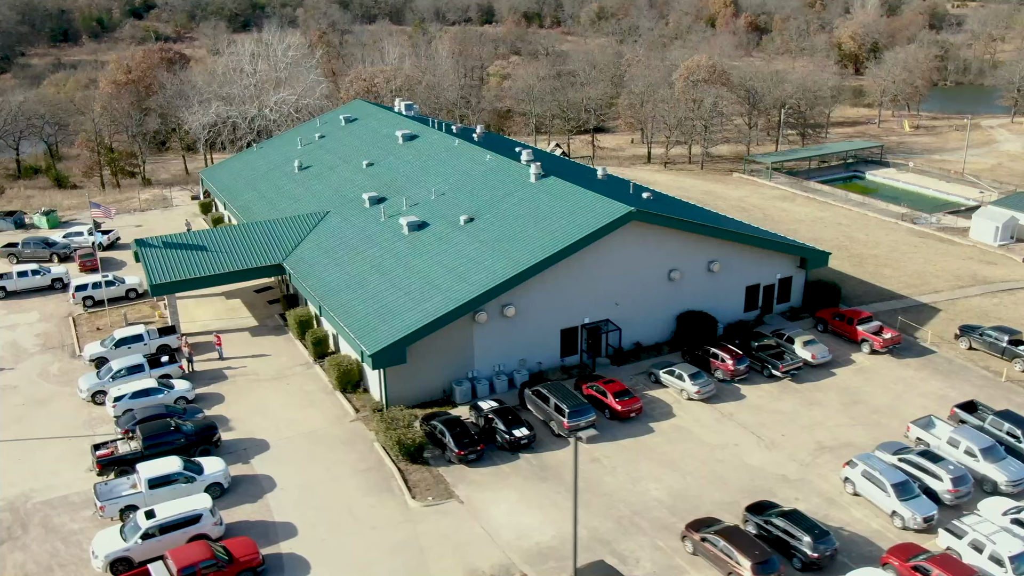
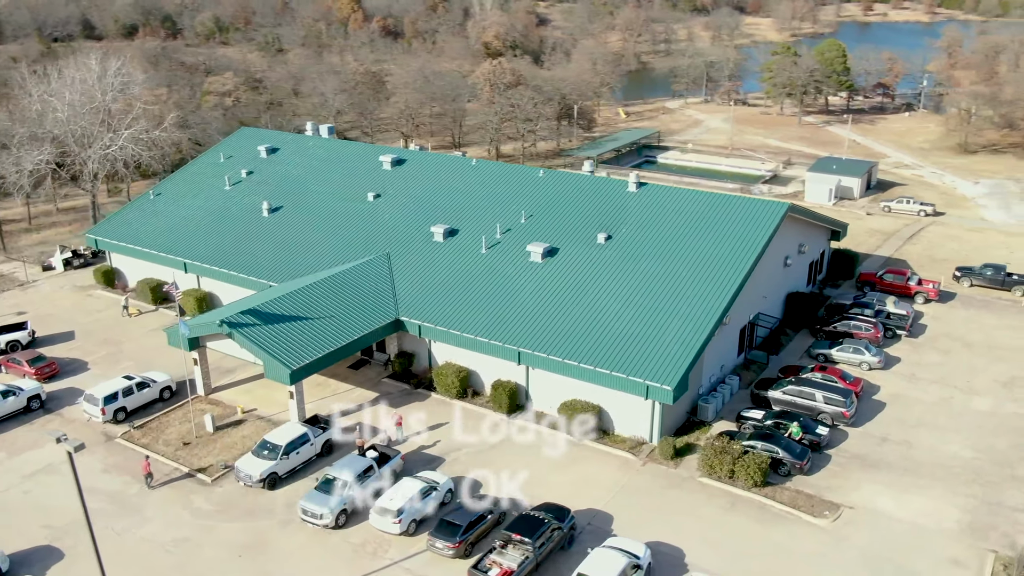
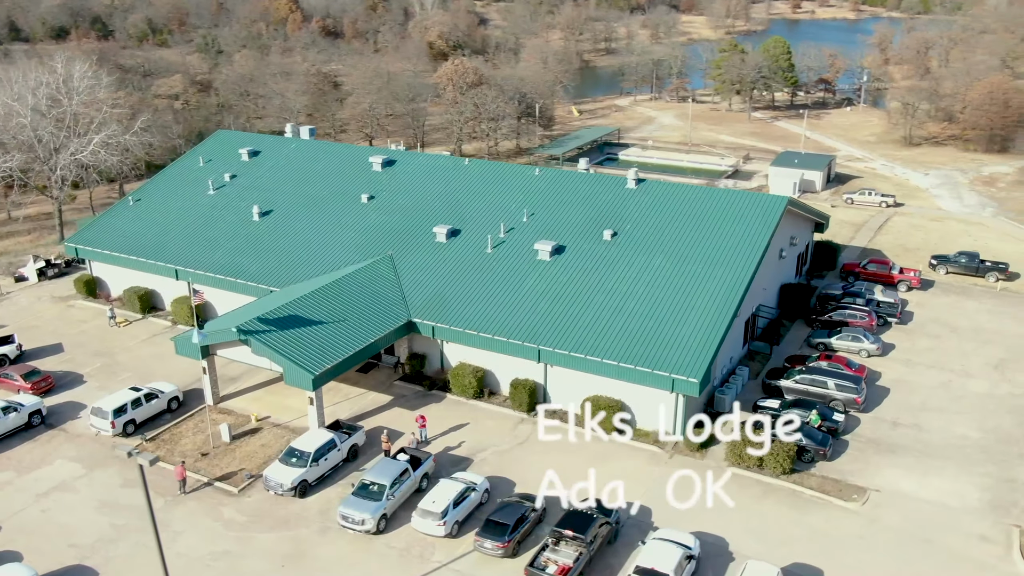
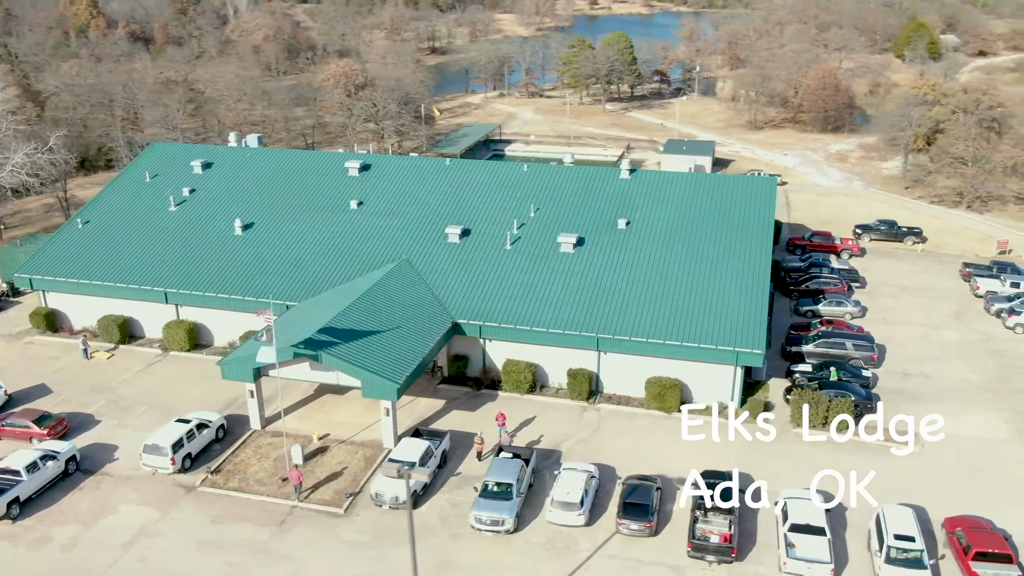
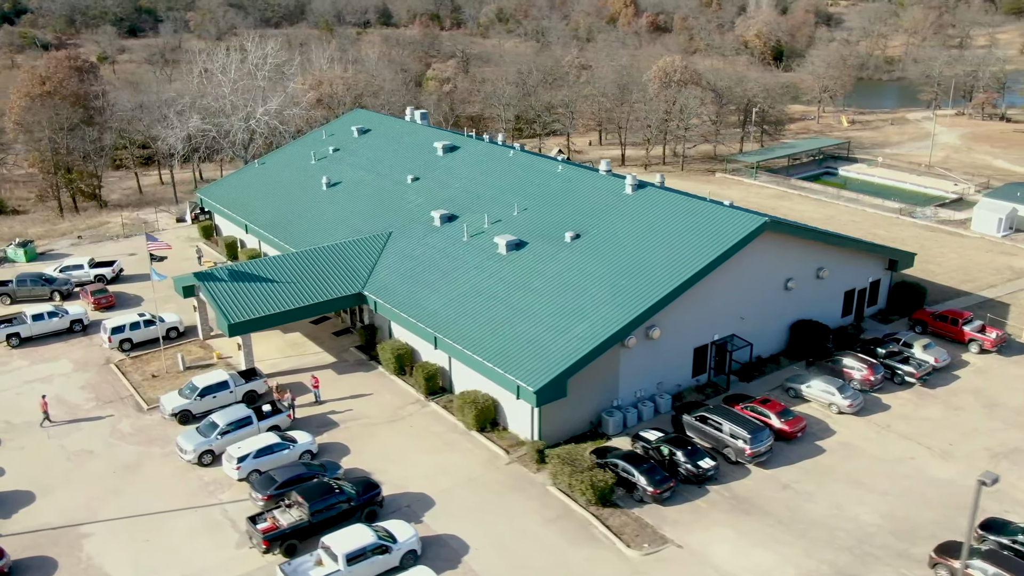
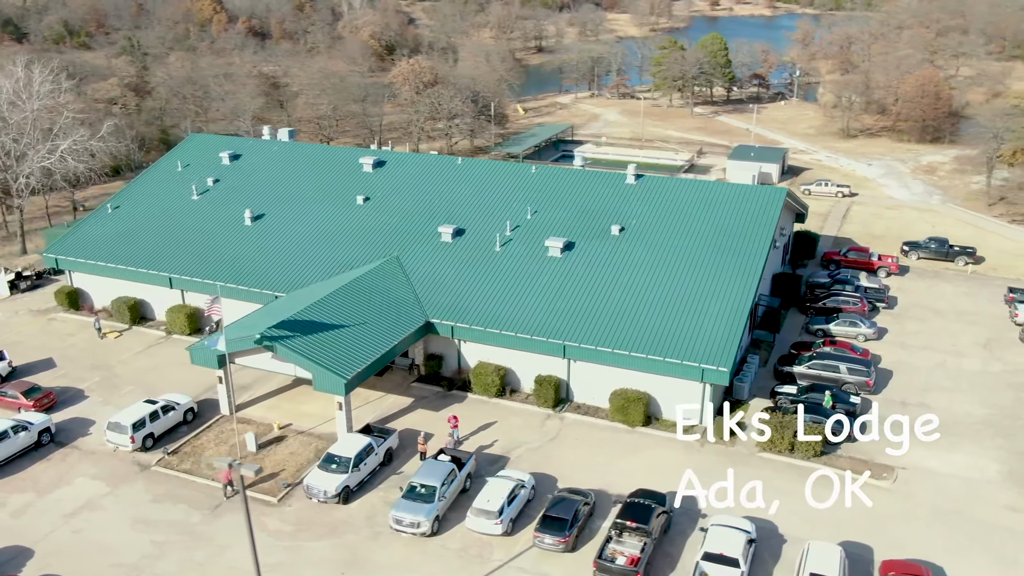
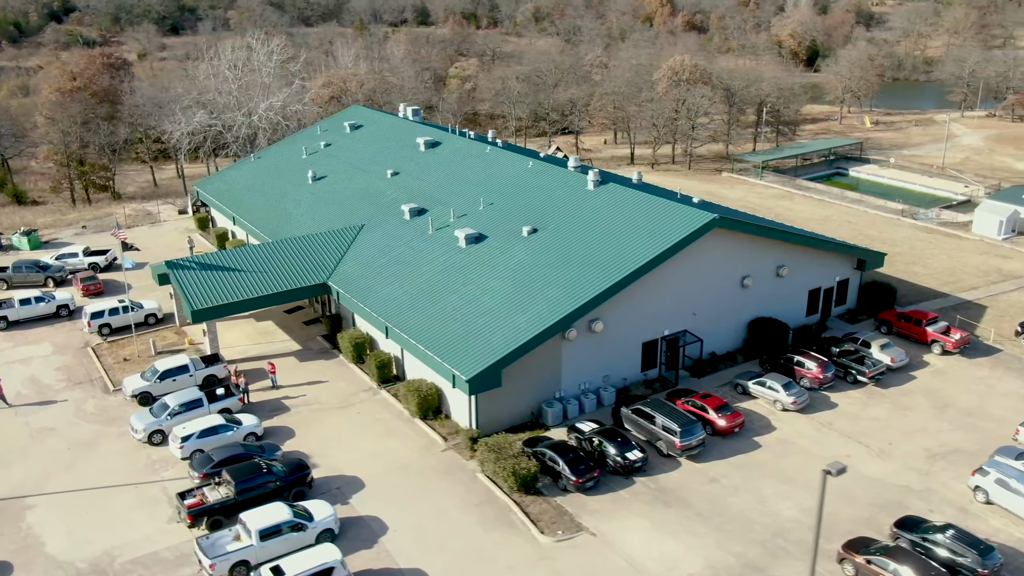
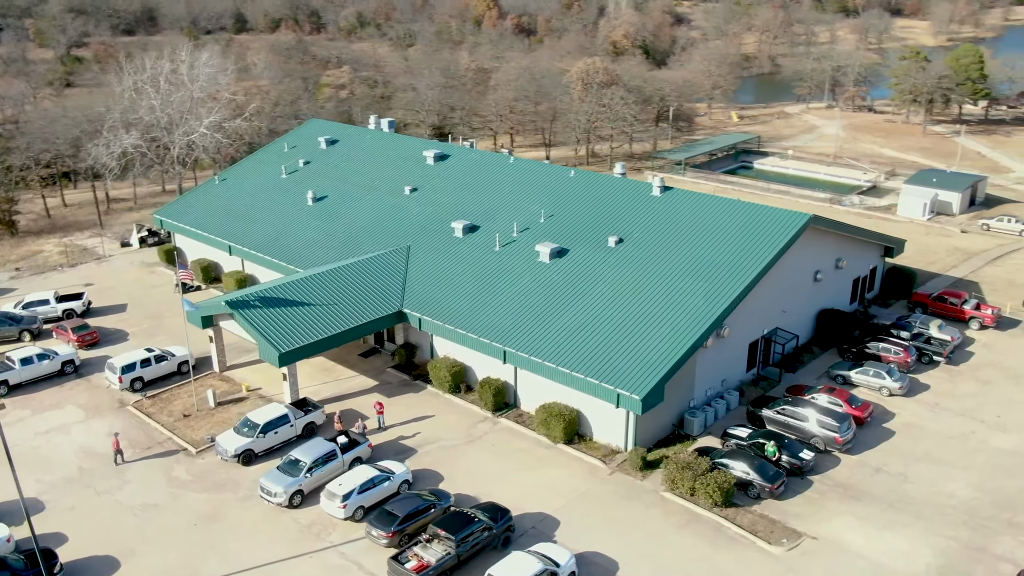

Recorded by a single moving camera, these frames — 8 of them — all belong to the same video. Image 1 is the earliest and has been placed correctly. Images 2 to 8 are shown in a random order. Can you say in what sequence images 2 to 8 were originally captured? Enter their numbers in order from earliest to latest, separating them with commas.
7, 5, 8, 2, 3, 6, 4
